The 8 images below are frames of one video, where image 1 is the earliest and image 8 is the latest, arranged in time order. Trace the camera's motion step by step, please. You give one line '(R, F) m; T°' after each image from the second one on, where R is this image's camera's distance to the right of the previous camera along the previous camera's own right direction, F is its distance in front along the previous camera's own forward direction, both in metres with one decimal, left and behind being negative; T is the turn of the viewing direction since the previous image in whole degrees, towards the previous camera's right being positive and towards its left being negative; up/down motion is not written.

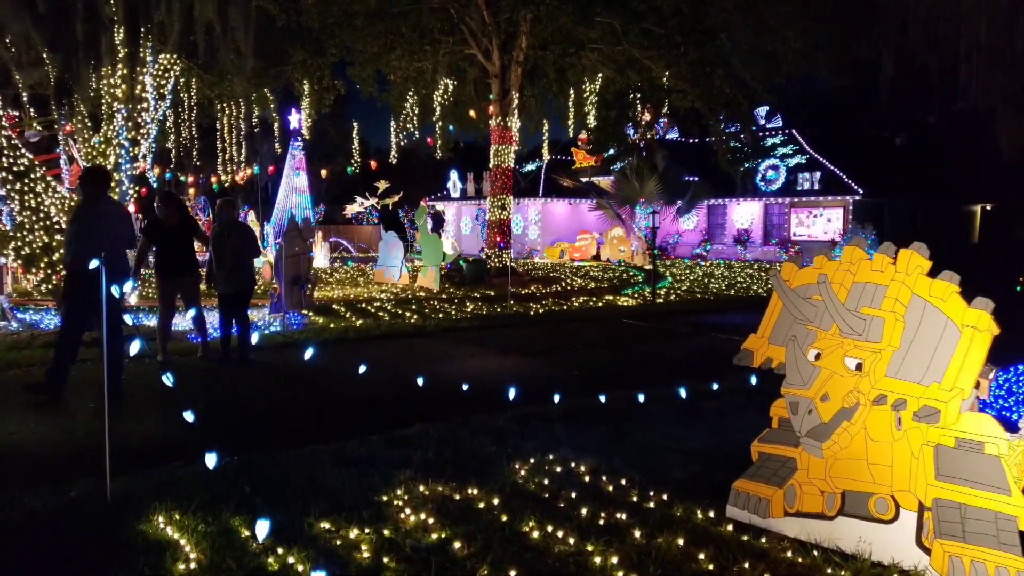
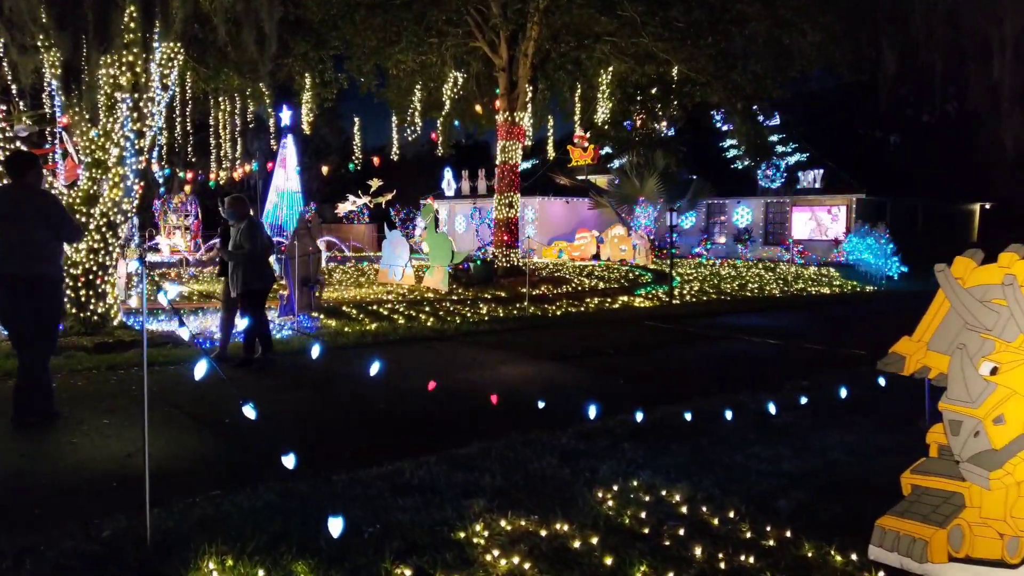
(-0.6, +0.6) m; +1°
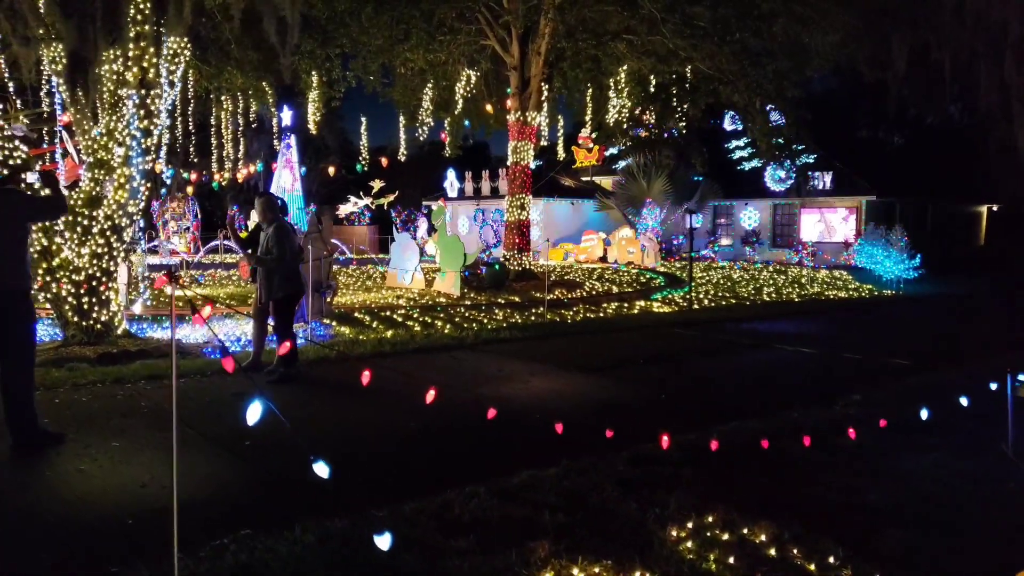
(-0.4, +0.5) m; 0°
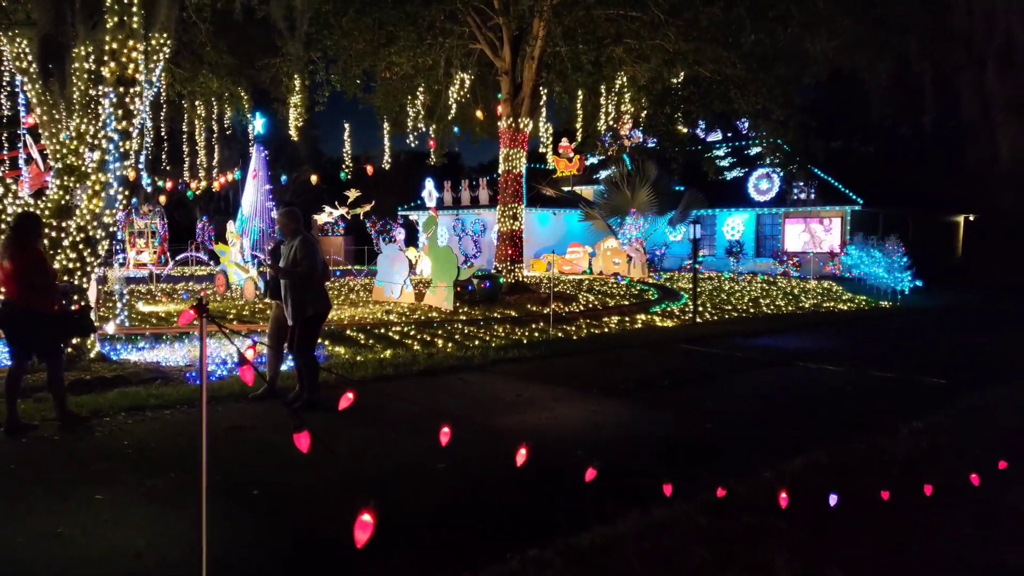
(-0.5, +0.8) m; +2°
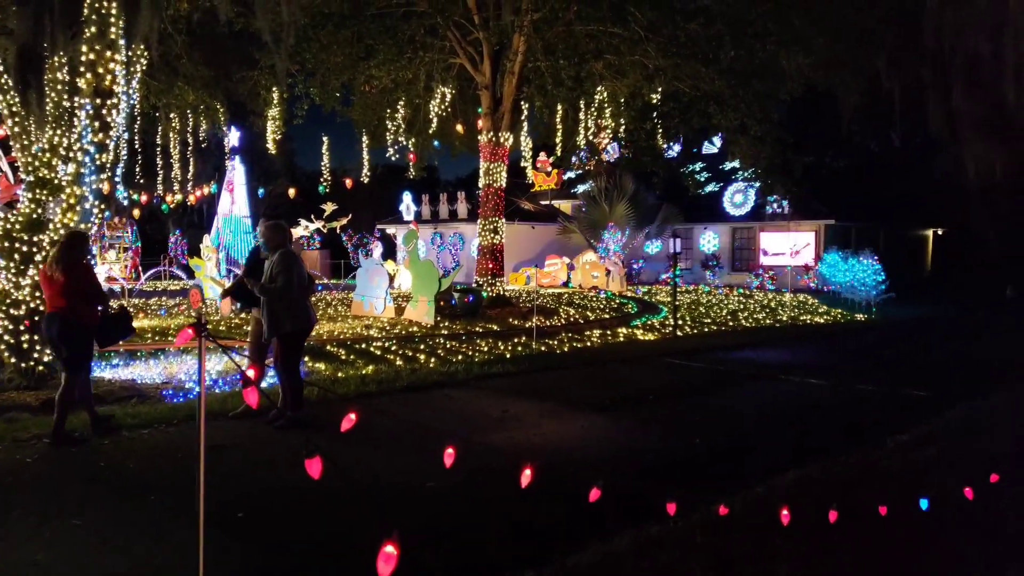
(-0.1, +0.1) m; +2°
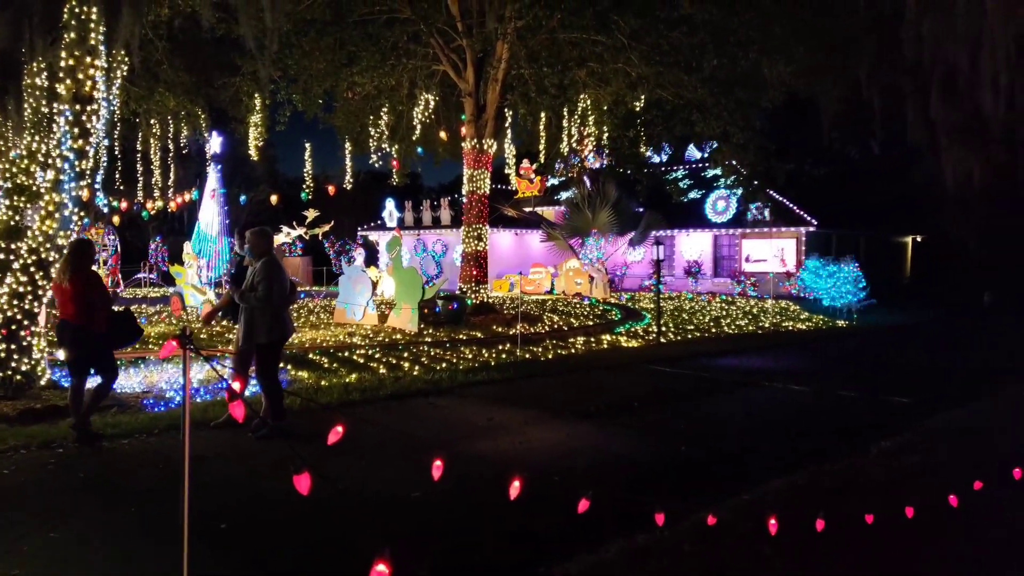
(0.0, 0.0) m; +1°
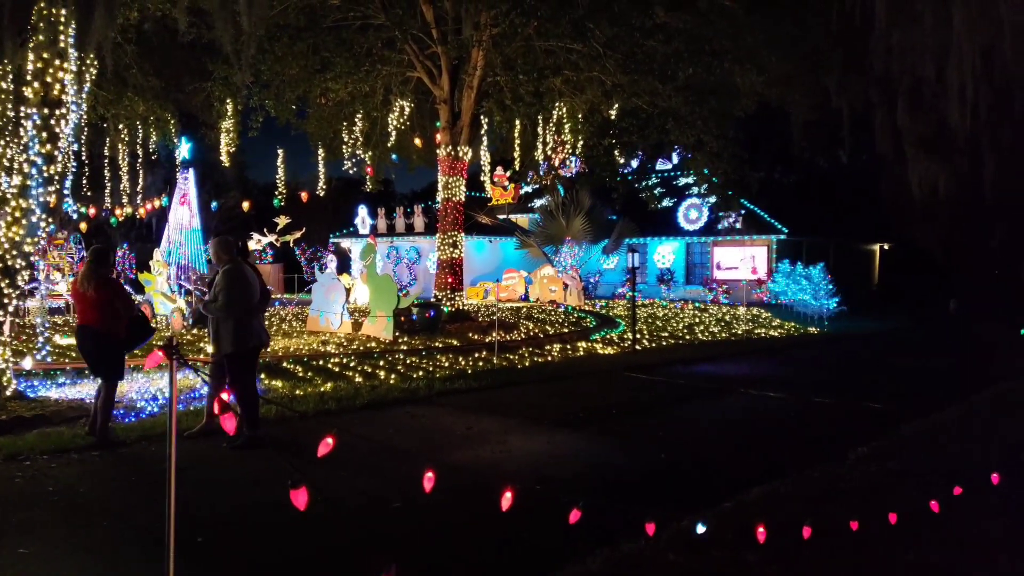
(-0.1, 0.0) m; +2°
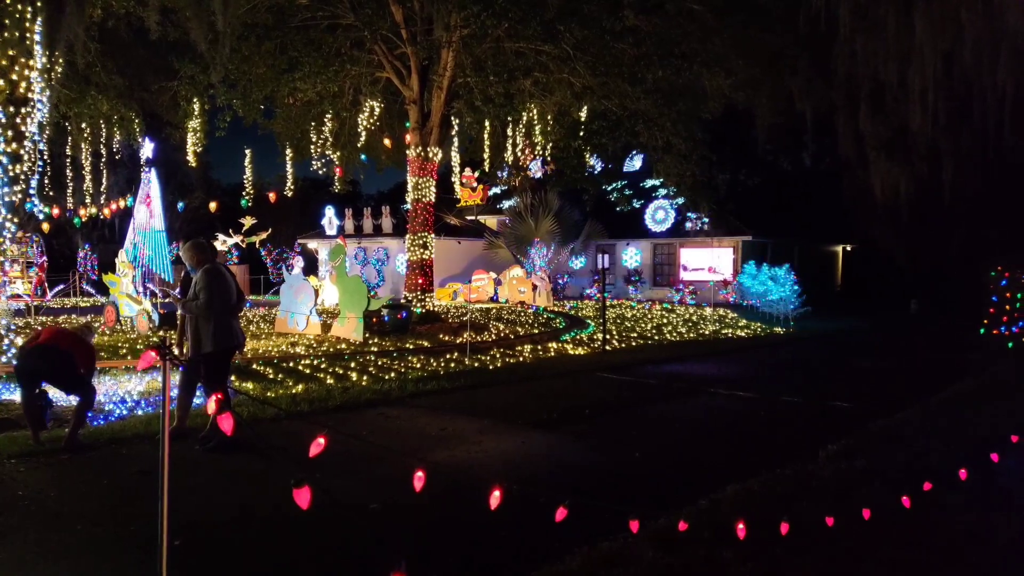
(-0.1, 0.0) m; +2°
